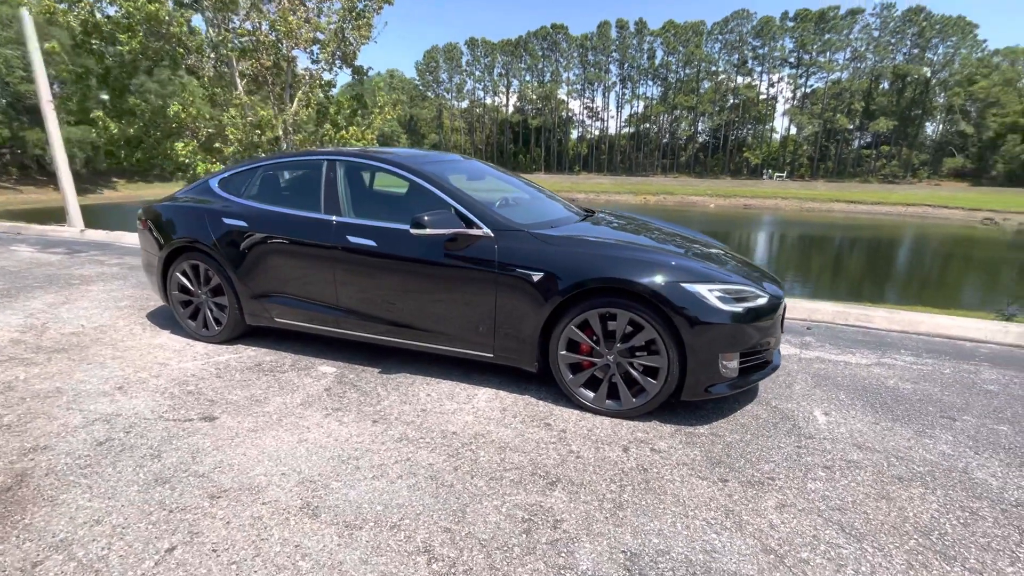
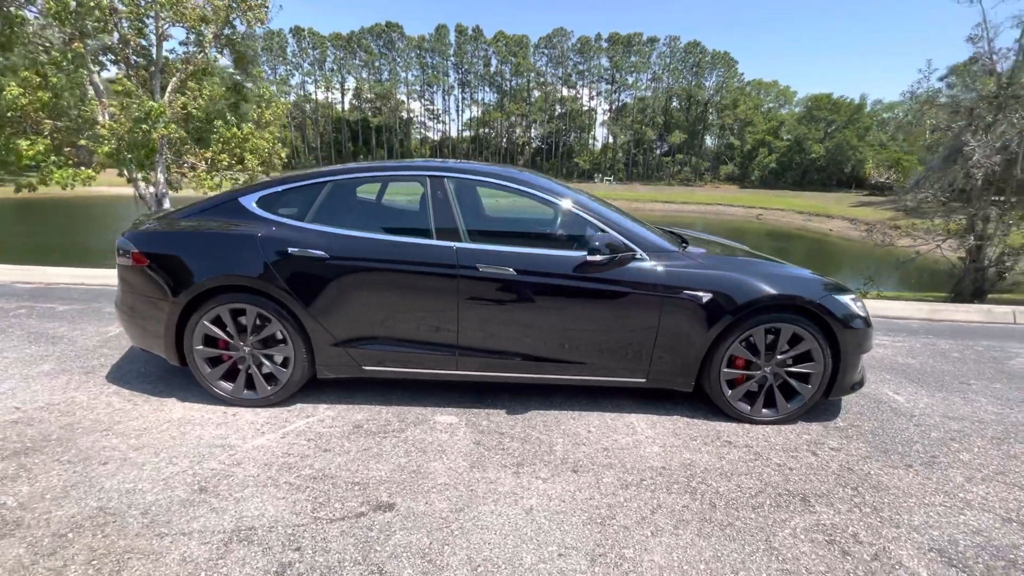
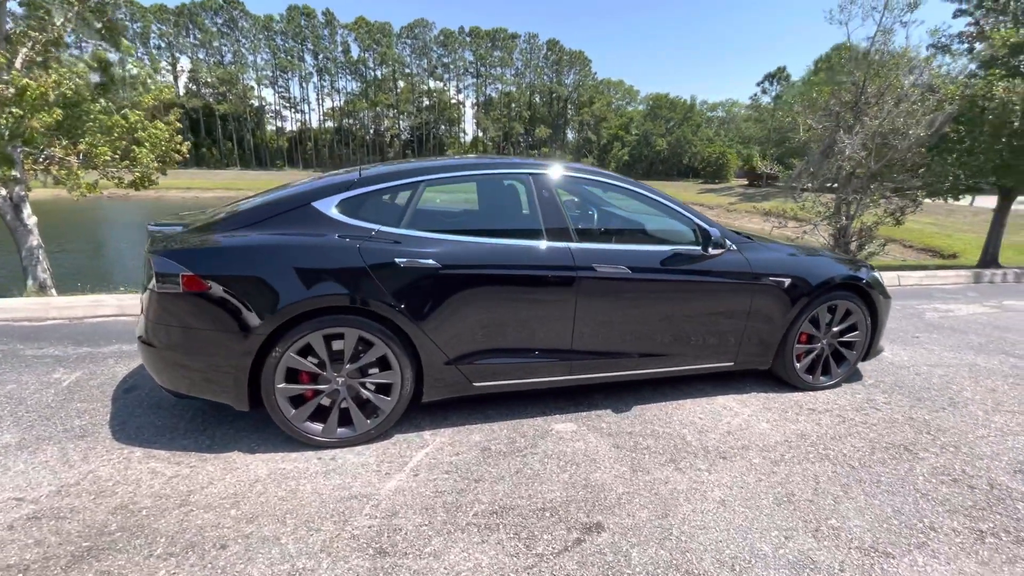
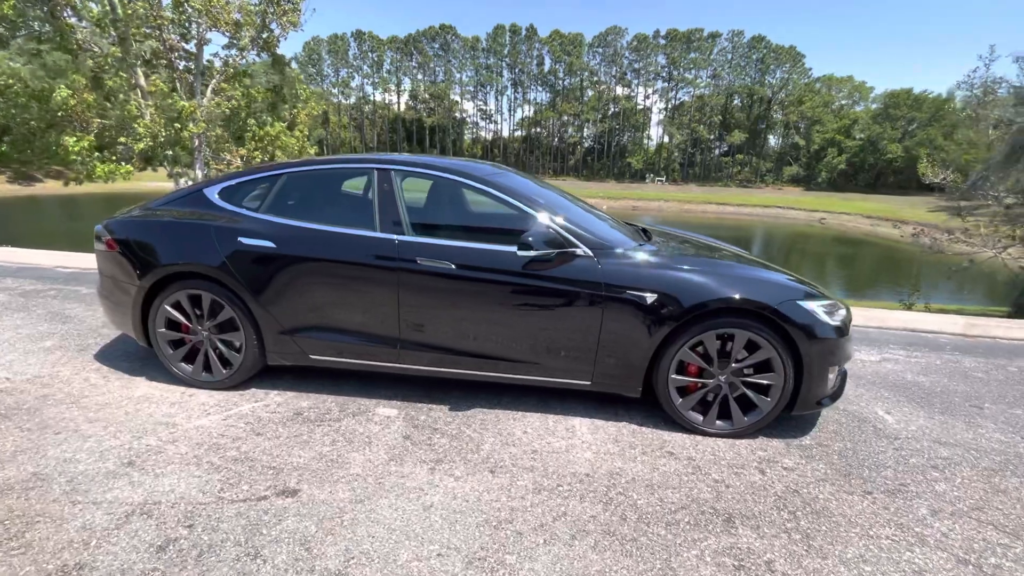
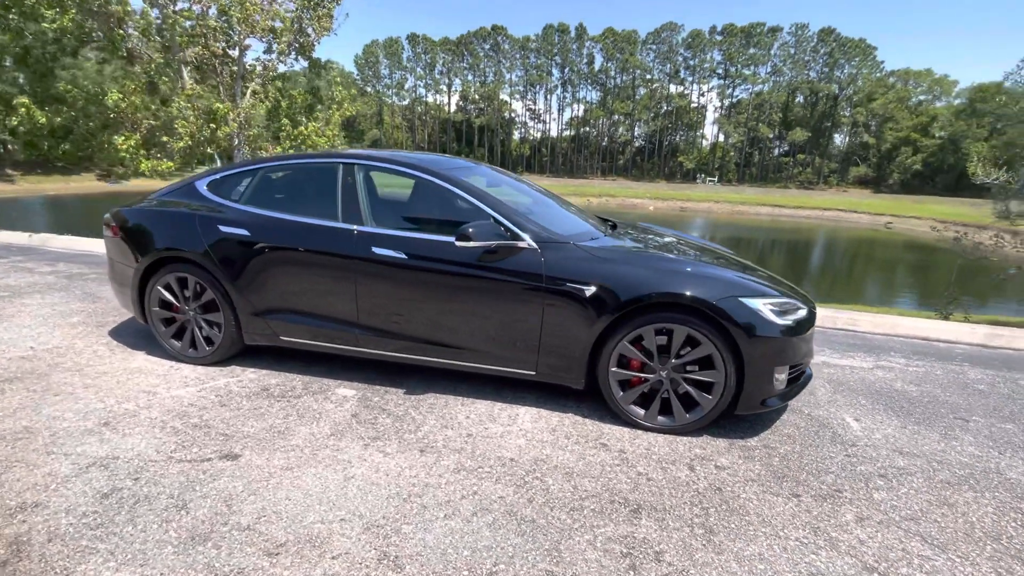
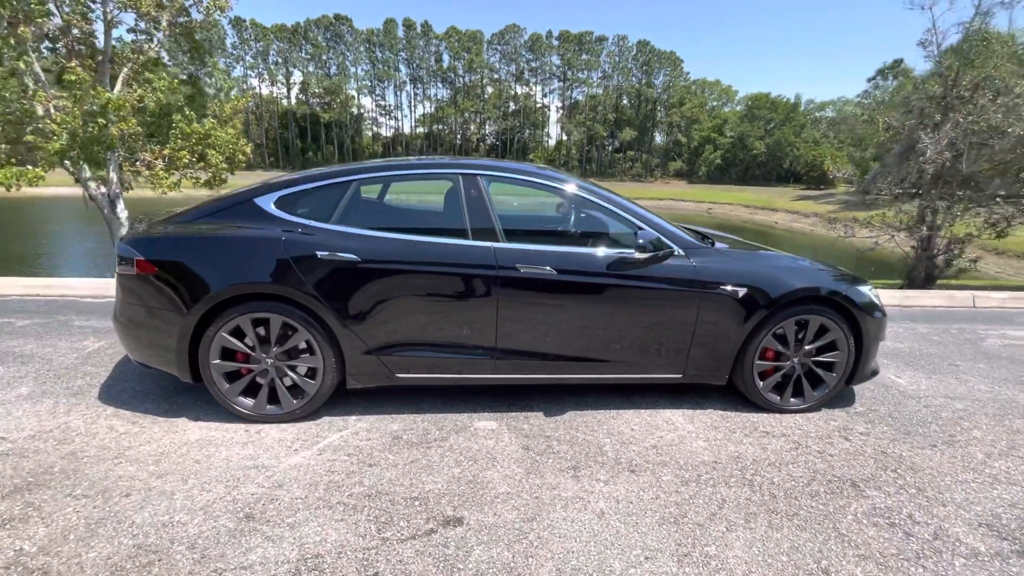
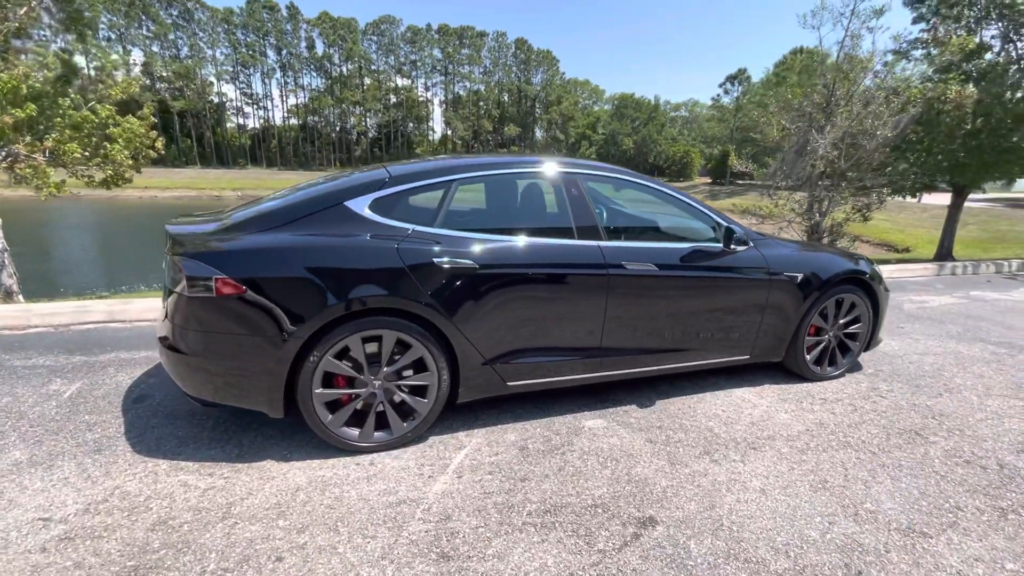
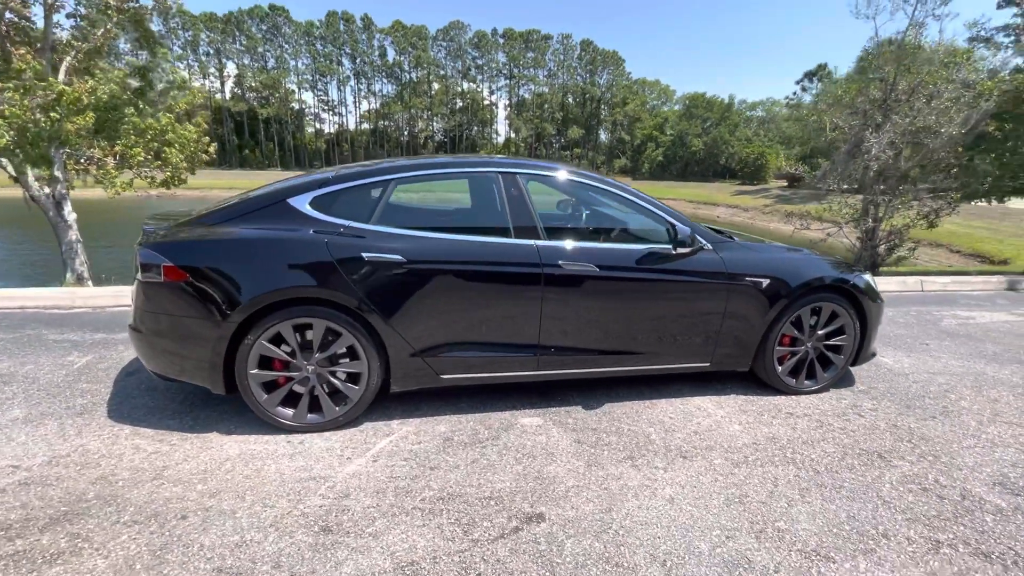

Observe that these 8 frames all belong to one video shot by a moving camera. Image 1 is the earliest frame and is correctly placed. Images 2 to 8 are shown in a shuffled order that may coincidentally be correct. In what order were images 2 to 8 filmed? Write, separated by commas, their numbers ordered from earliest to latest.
5, 4, 2, 6, 8, 3, 7
